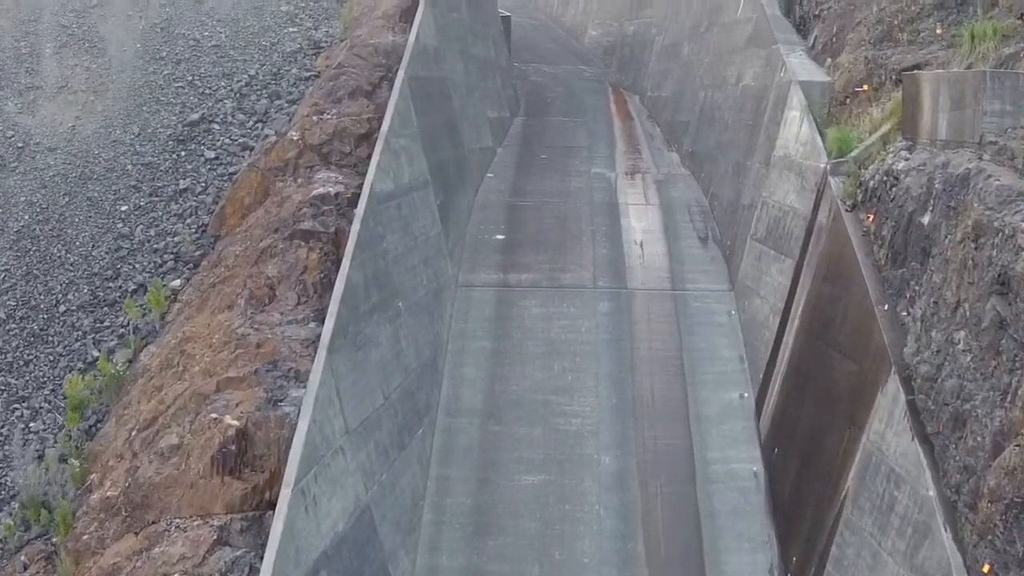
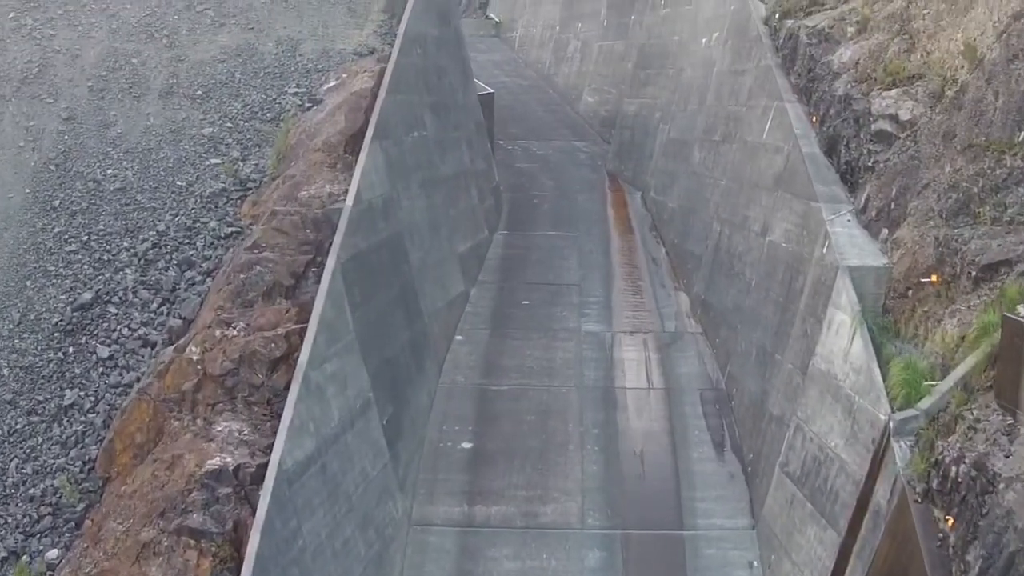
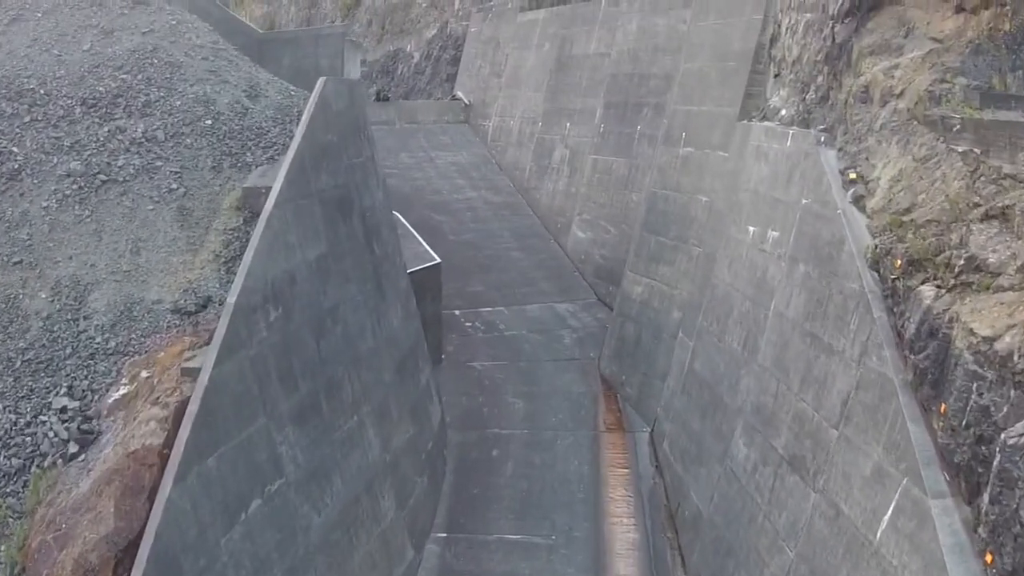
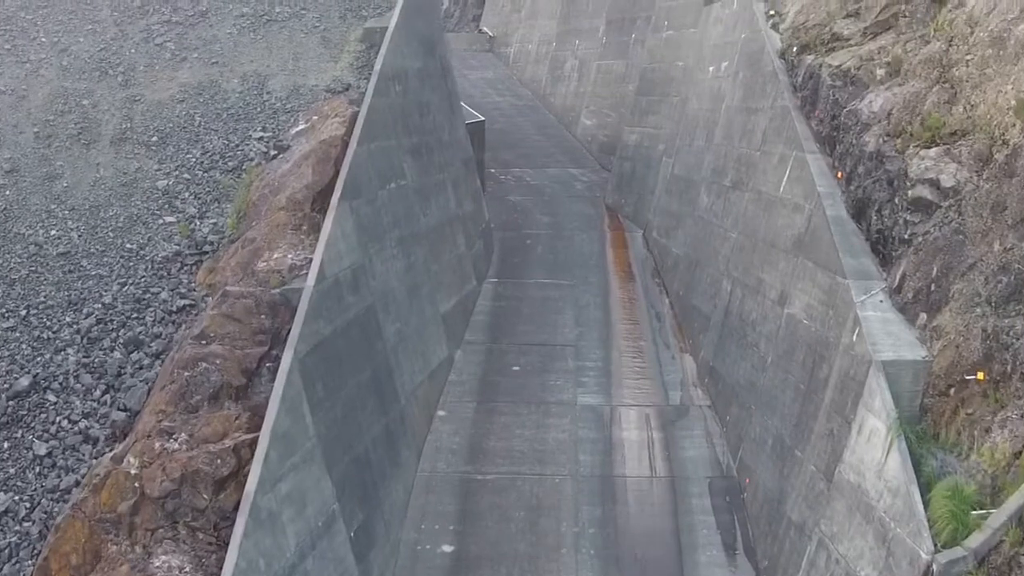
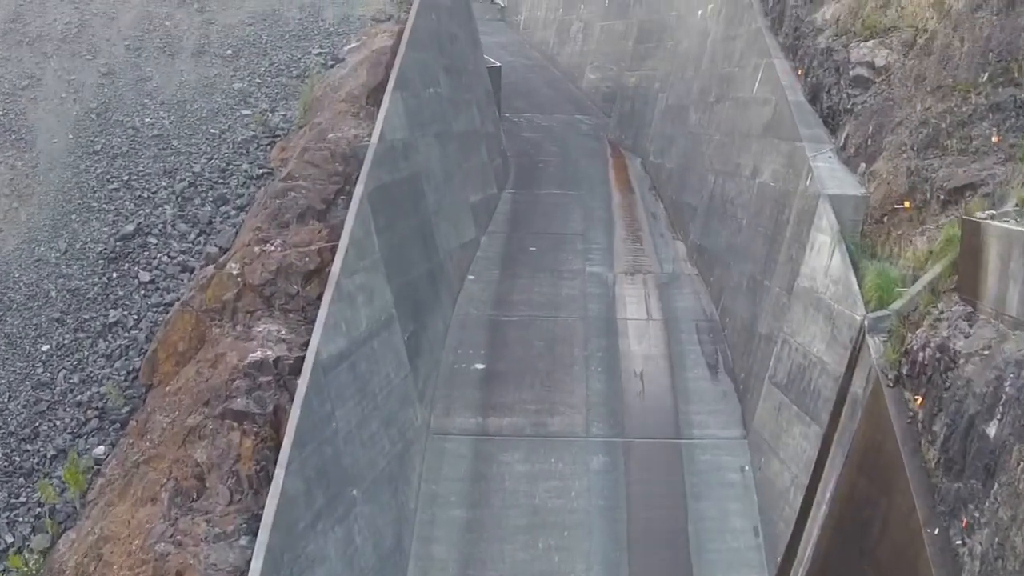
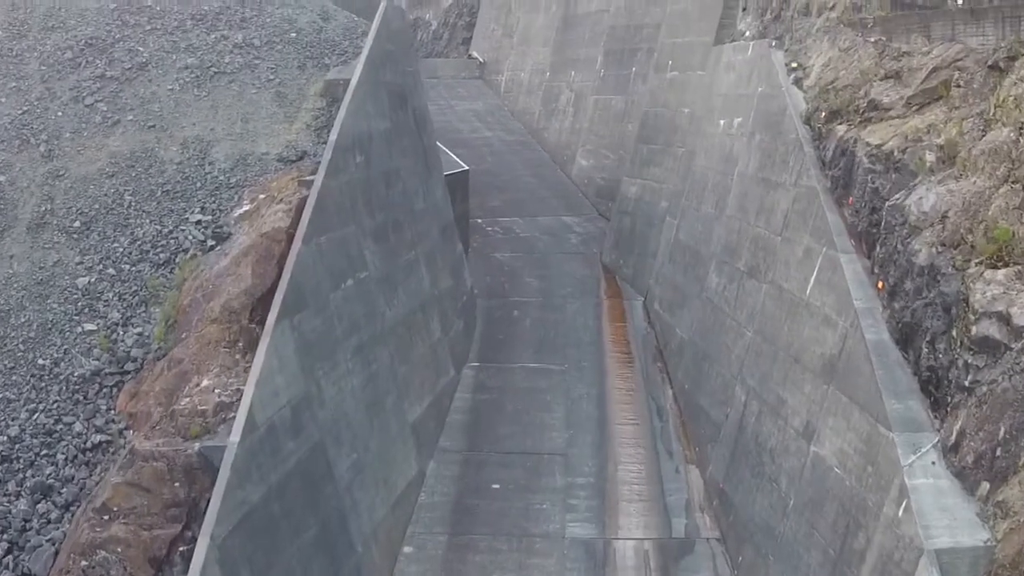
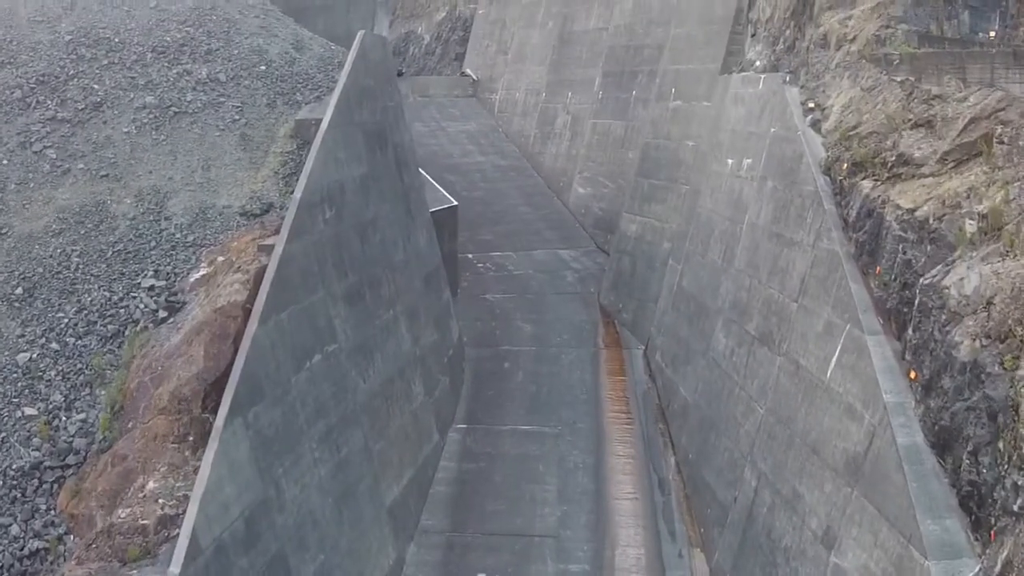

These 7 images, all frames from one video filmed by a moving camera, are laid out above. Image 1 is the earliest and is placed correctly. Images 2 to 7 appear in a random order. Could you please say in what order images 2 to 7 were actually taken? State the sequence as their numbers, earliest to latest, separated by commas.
5, 2, 4, 6, 7, 3
